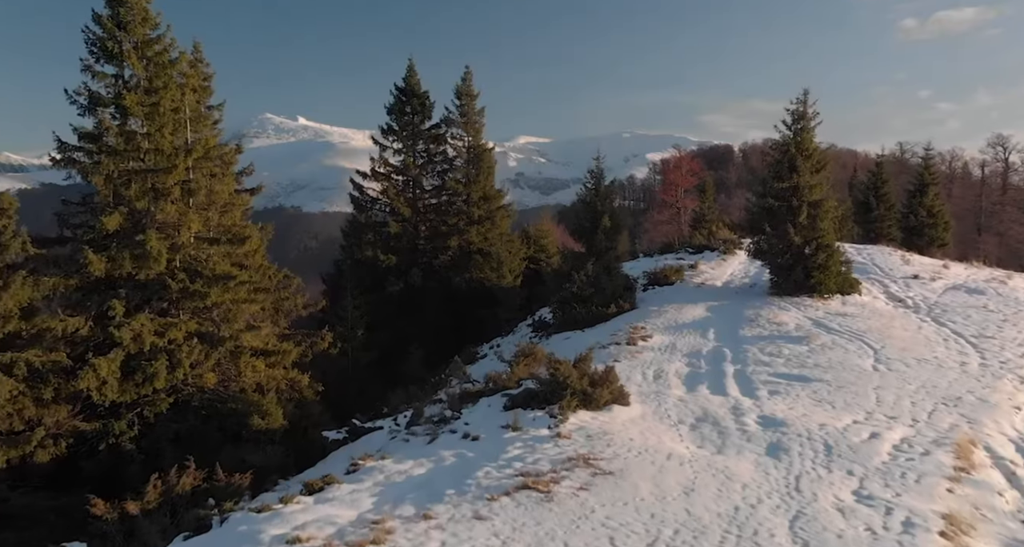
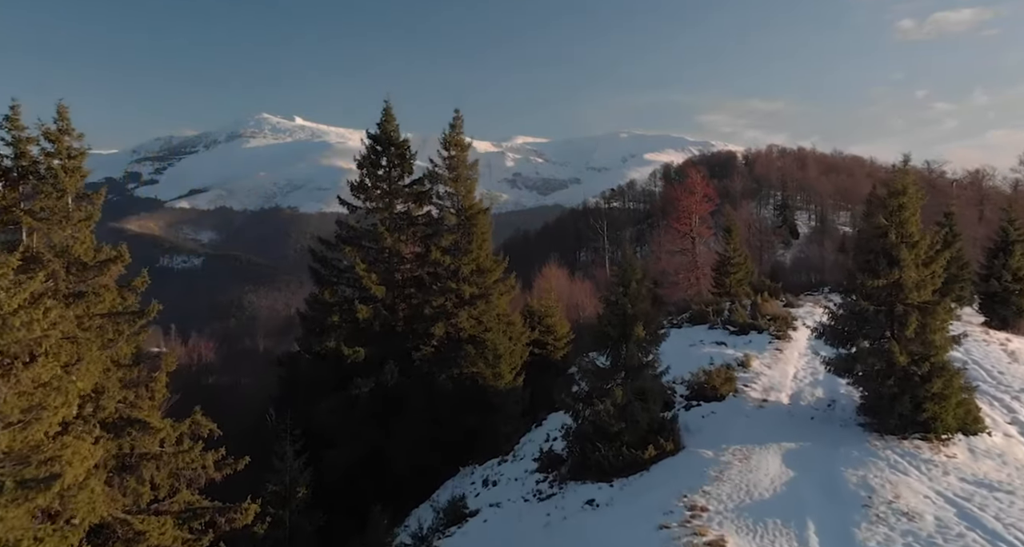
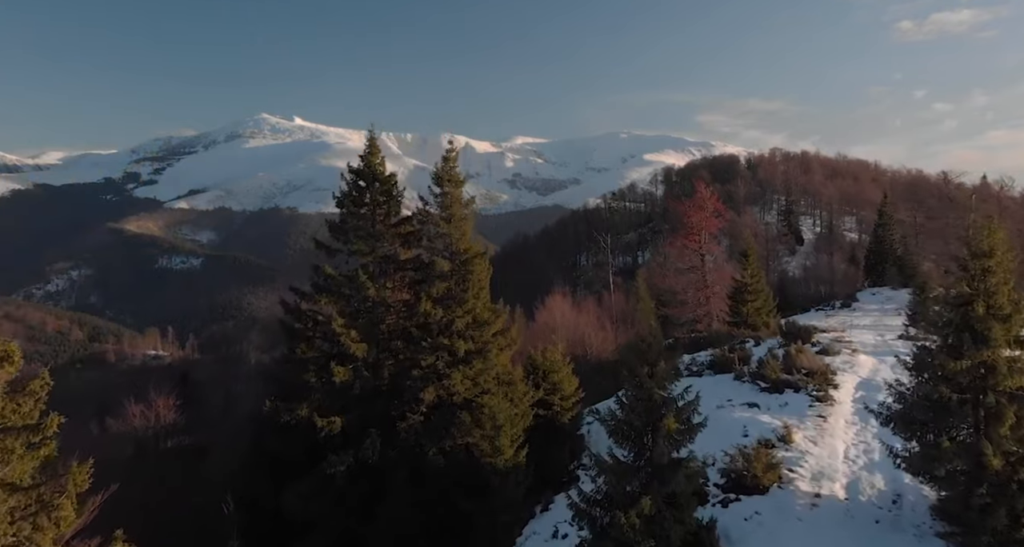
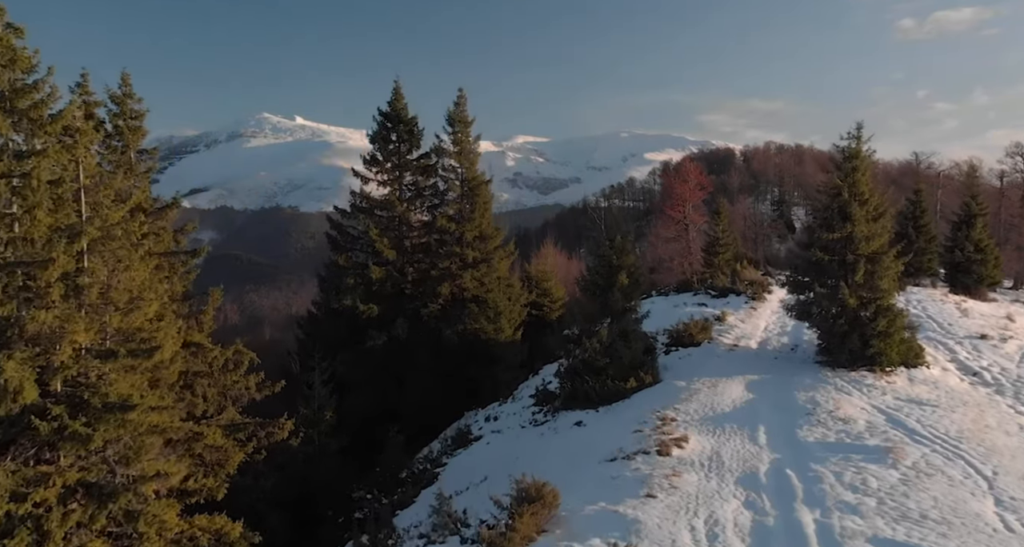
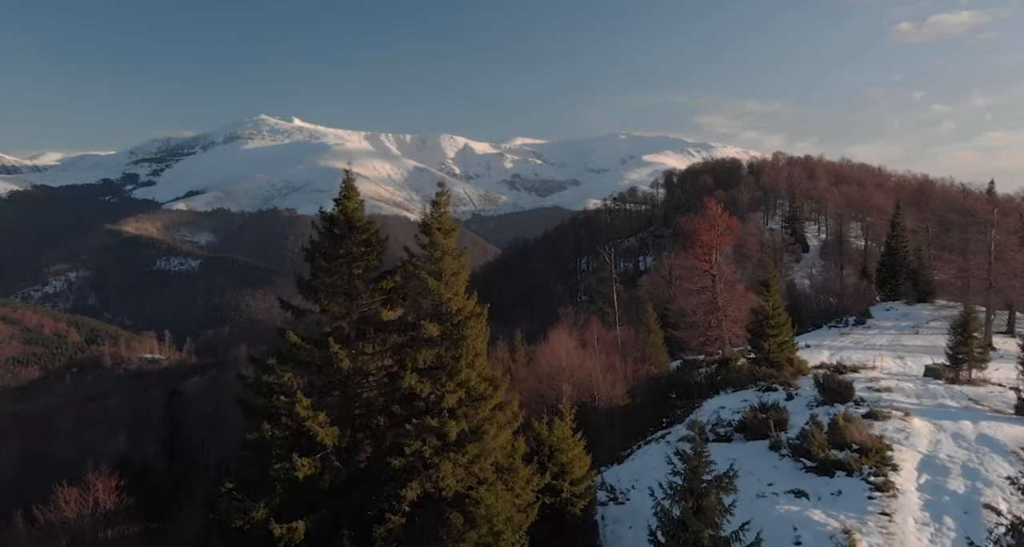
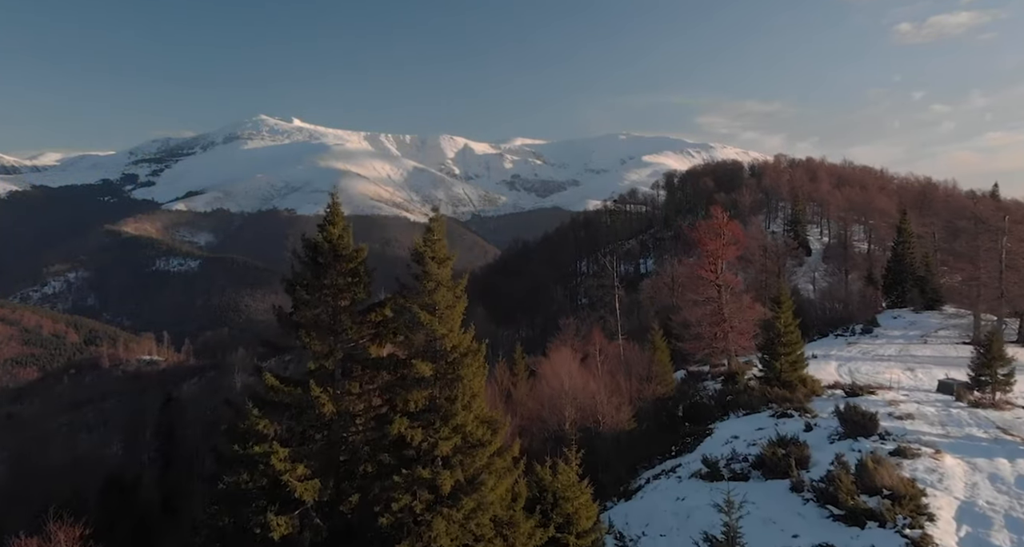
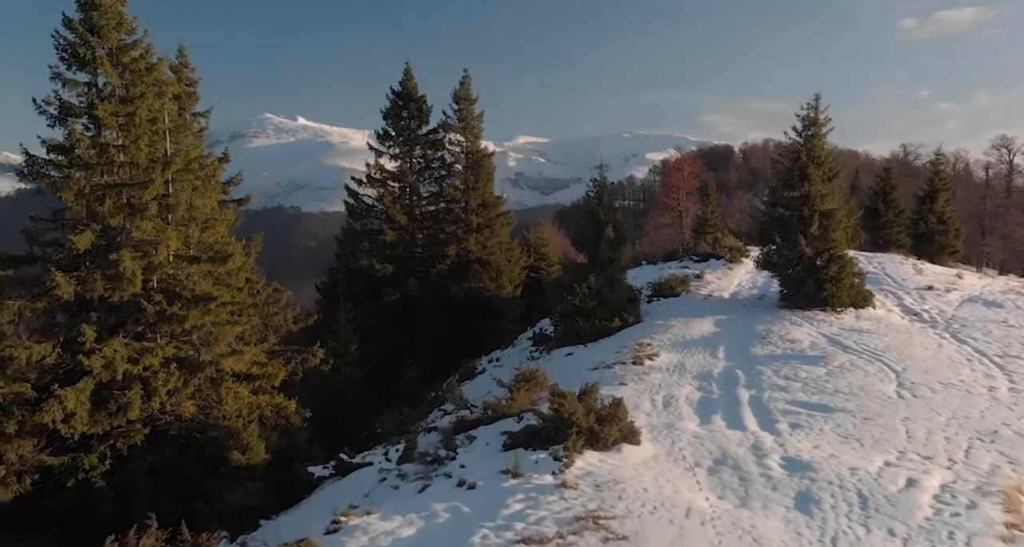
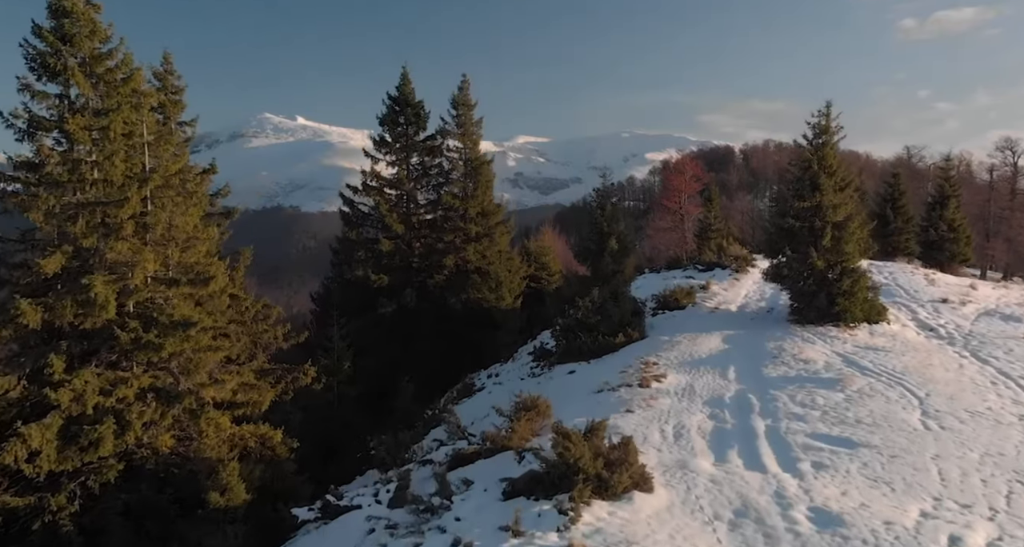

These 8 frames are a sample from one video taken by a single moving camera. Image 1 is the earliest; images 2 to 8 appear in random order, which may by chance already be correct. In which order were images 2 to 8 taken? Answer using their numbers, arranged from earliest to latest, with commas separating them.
7, 8, 4, 2, 3, 5, 6
